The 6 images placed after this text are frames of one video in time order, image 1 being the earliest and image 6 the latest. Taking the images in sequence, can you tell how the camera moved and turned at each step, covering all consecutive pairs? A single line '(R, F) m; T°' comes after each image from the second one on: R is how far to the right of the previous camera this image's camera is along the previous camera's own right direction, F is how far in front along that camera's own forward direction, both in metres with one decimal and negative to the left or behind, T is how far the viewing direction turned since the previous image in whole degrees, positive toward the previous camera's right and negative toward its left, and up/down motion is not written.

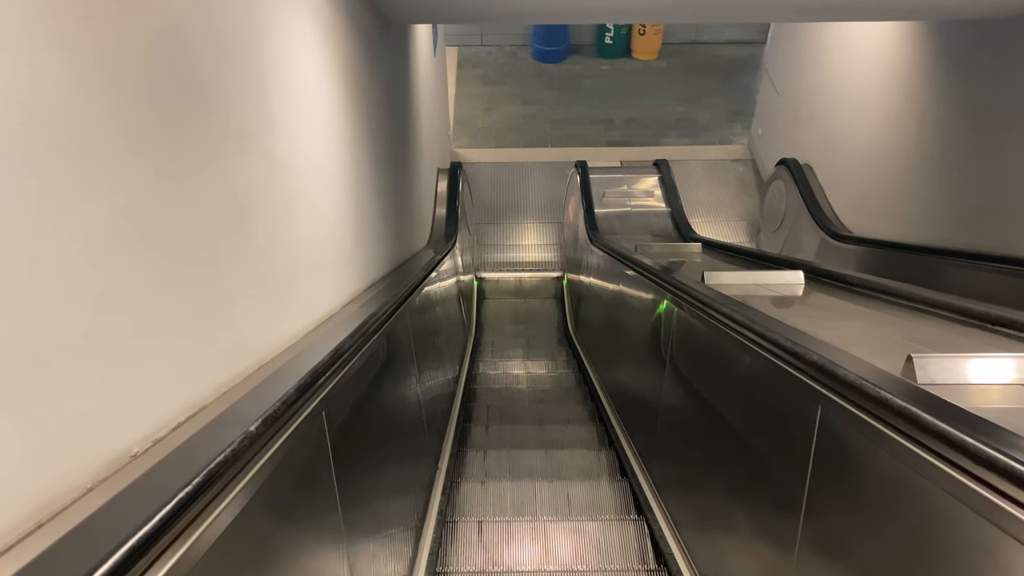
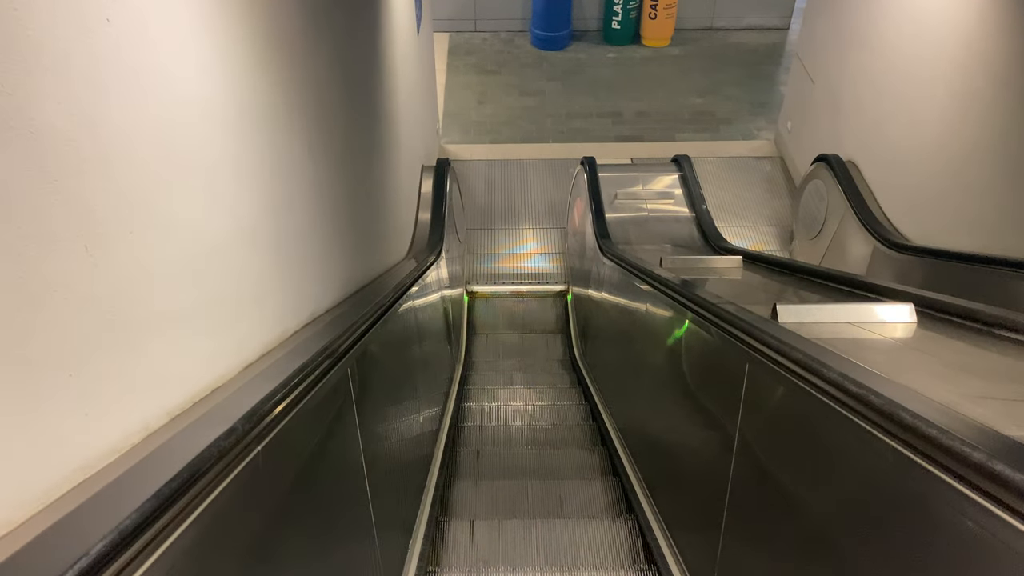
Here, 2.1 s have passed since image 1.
(0.0, +0.6) m; 0°
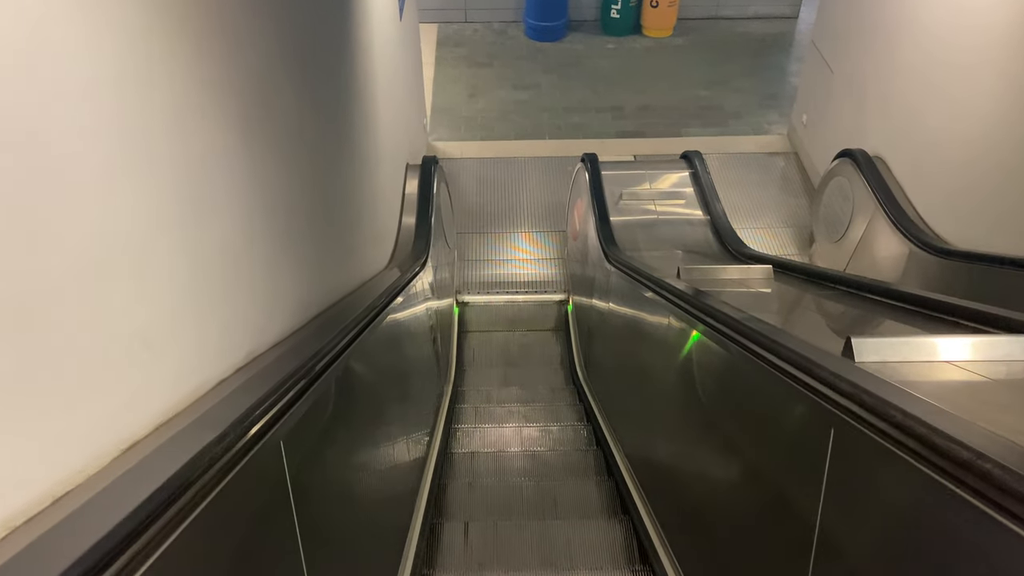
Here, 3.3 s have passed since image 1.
(0.0, +0.3) m; 0°
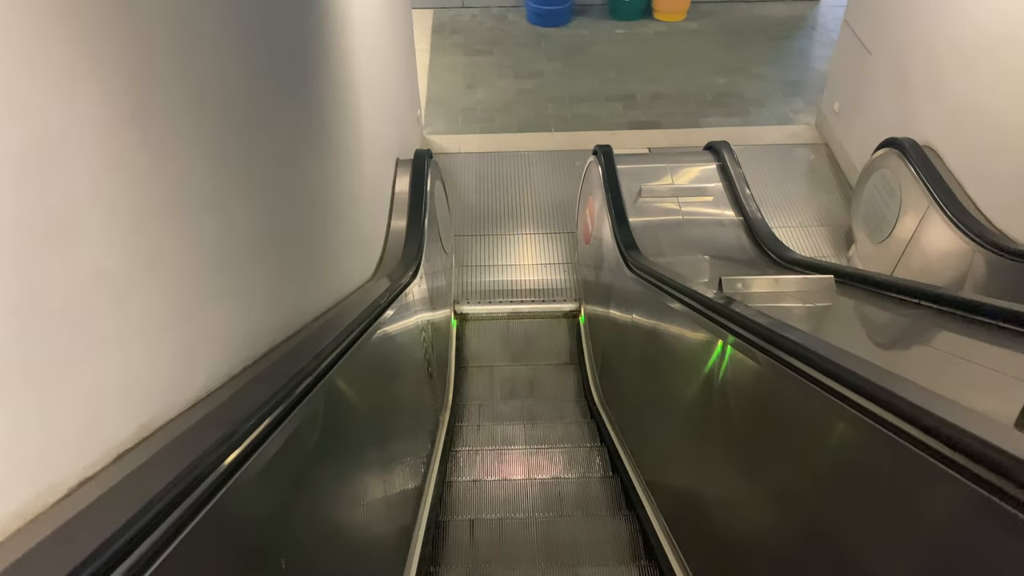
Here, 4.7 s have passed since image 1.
(0.0, +0.4) m; 0°
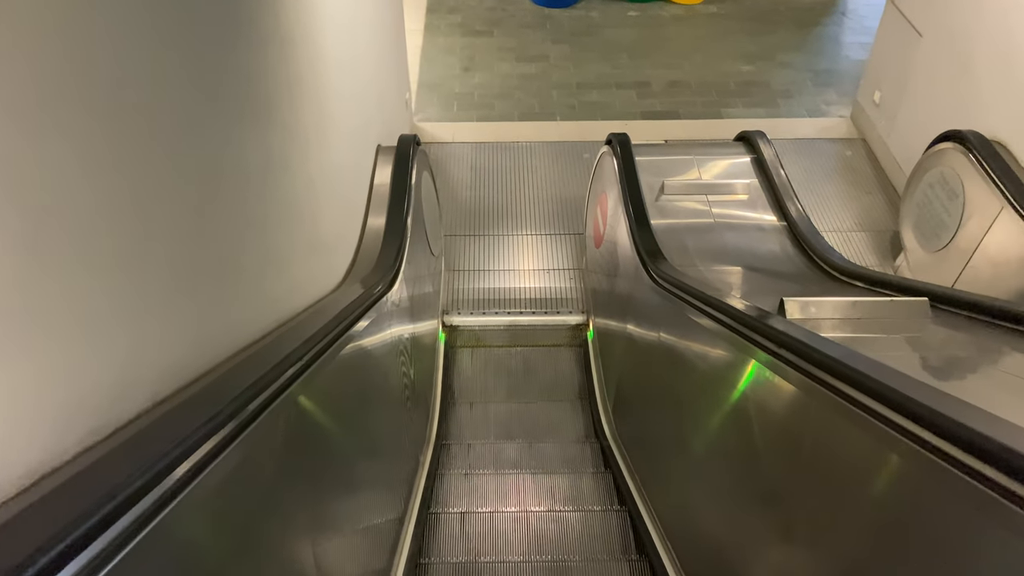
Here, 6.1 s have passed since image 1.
(0.0, +0.4) m; 0°
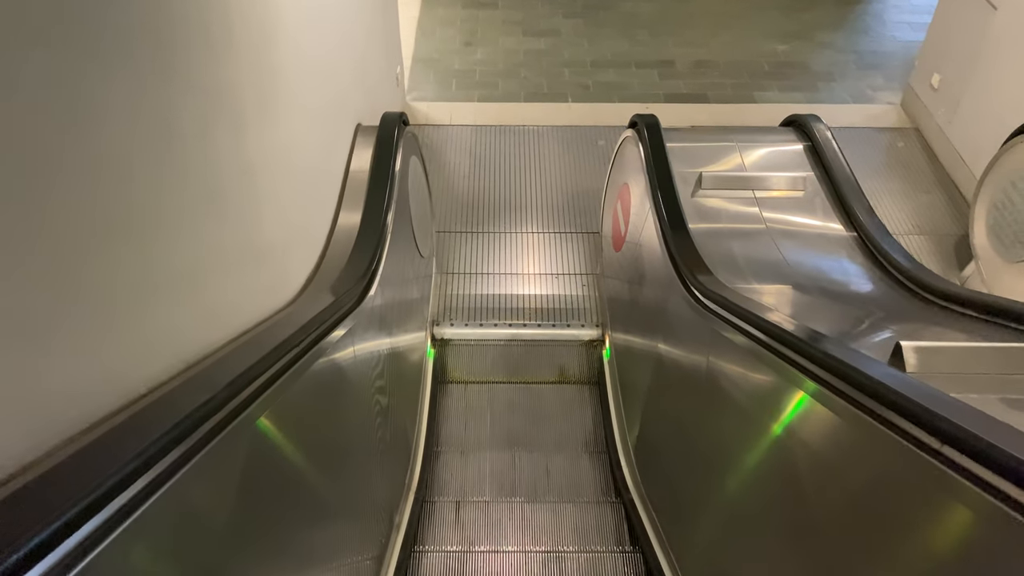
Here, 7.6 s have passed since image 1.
(0.0, +0.4) m; 0°
